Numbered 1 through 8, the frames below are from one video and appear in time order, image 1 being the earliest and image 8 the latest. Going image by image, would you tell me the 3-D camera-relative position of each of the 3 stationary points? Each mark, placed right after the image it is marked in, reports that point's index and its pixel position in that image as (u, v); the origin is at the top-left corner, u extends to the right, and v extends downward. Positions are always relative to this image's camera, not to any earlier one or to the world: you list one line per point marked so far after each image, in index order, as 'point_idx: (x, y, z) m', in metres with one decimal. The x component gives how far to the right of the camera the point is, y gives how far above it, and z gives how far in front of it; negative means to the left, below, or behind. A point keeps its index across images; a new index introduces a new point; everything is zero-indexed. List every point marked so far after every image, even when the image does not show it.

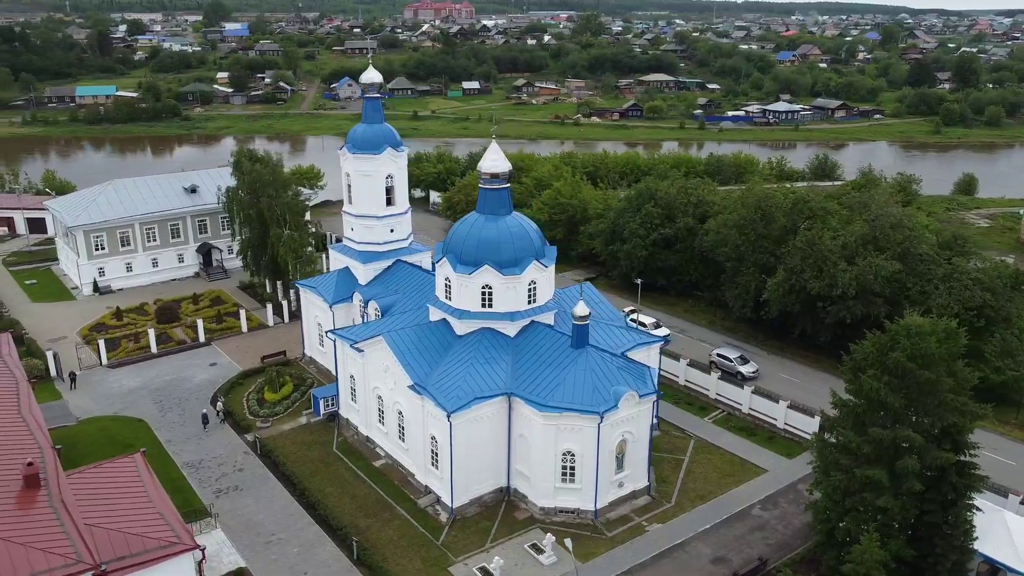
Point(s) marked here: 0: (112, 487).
0: (-9.4, -4.6, +19.2) m
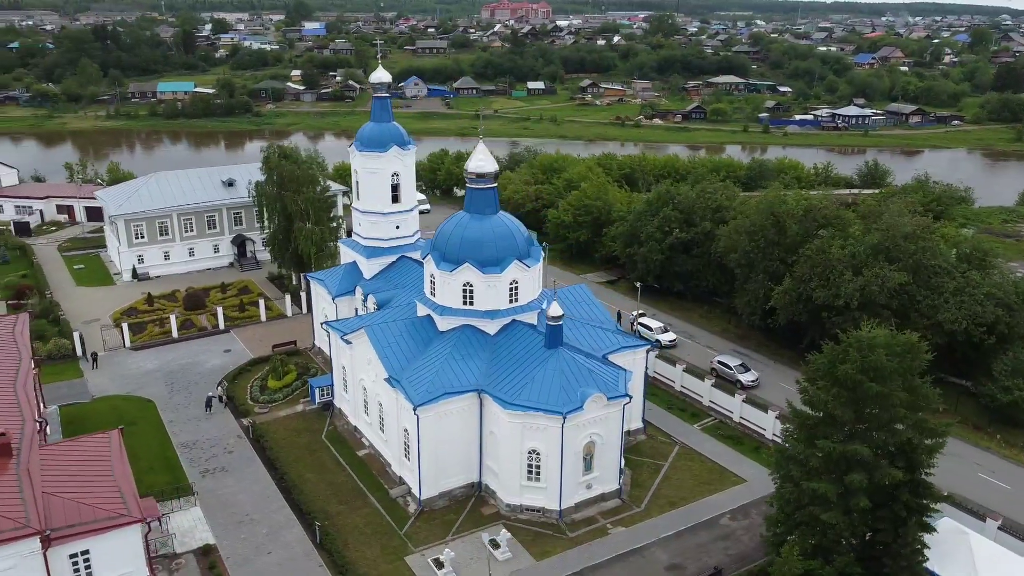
0: (-10.9, -4.3, +20.4) m
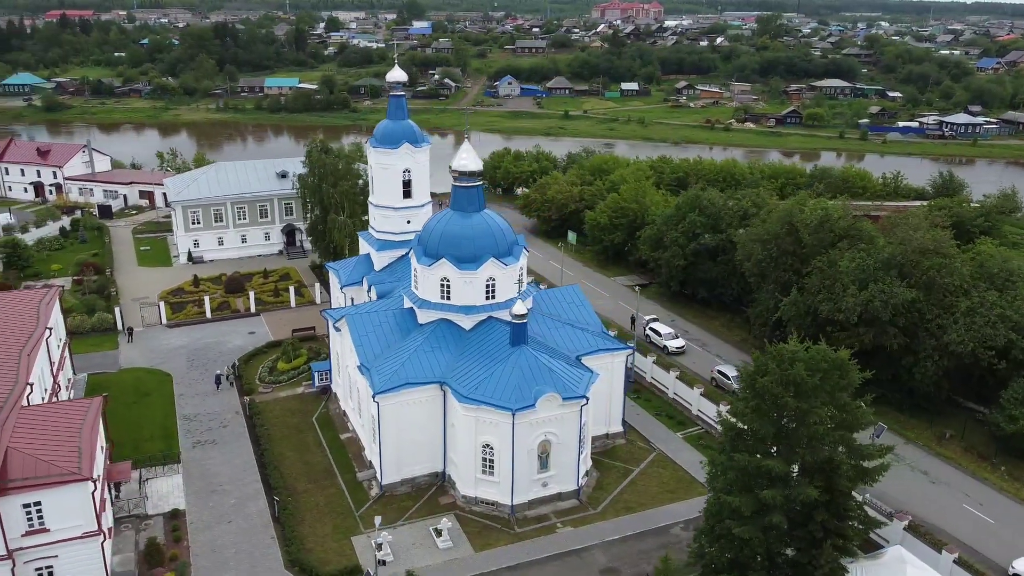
0: (-12.6, -3.6, +22.4) m
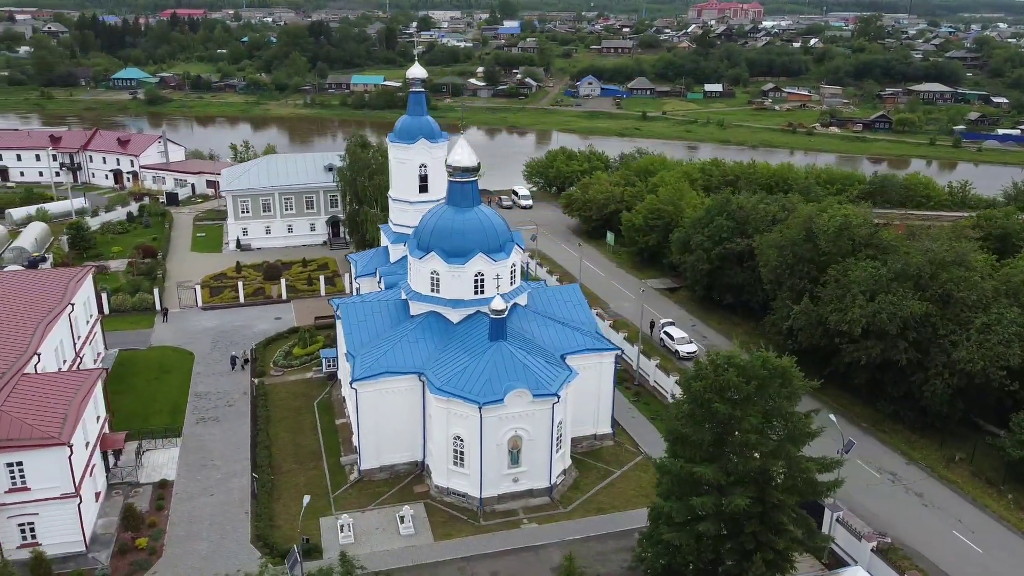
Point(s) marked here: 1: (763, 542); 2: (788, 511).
0: (-13.7, -2.9, +24.1) m
1: (+5.6, -5.6, +17.9) m
2: (+6.2, -5.0, +18.0) m
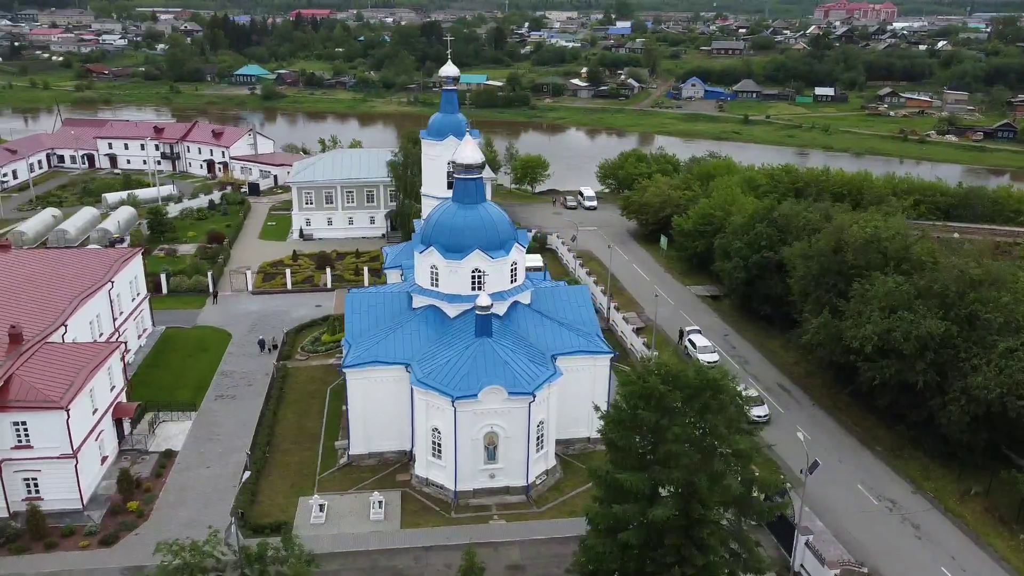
0: (-14.3, -2.2, +26.2) m
1: (+3.7, -5.8, +17.4) m
2: (+4.3, -5.2, +17.4) m
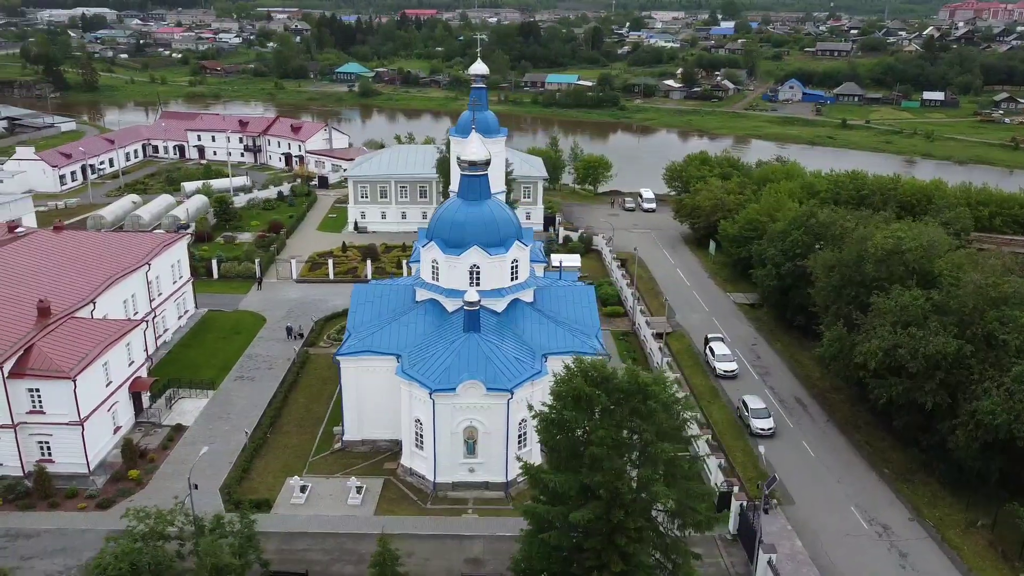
0: (-14.7, -1.5, +28.1) m
1: (+2.0, -5.8, +17.1) m
2: (+2.6, -5.2, +17.1) m
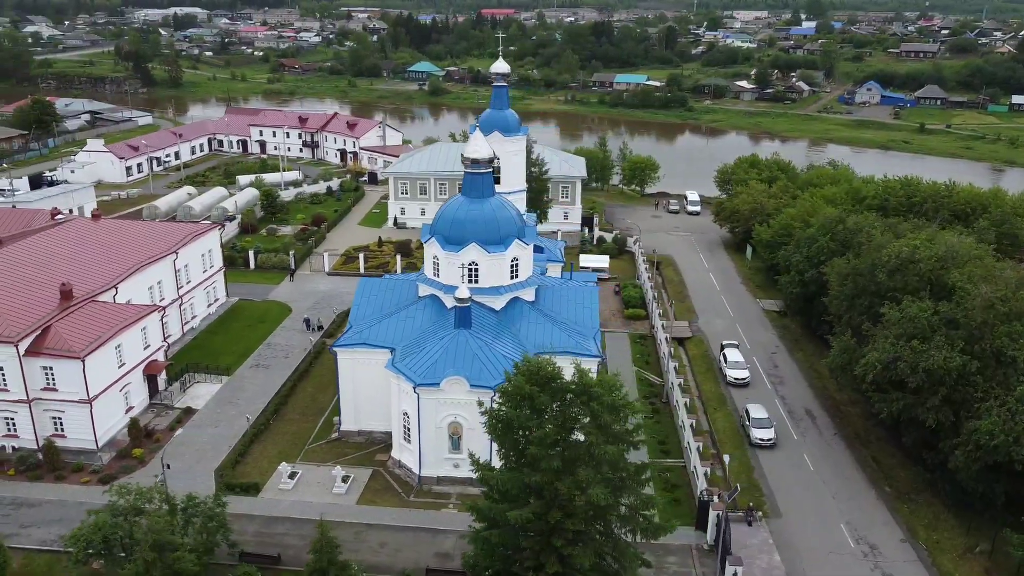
0: (-14.8, -1.0, +29.5) m
1: (+0.7, -5.8, +17.0) m
2: (+1.3, -5.2, +16.9) m
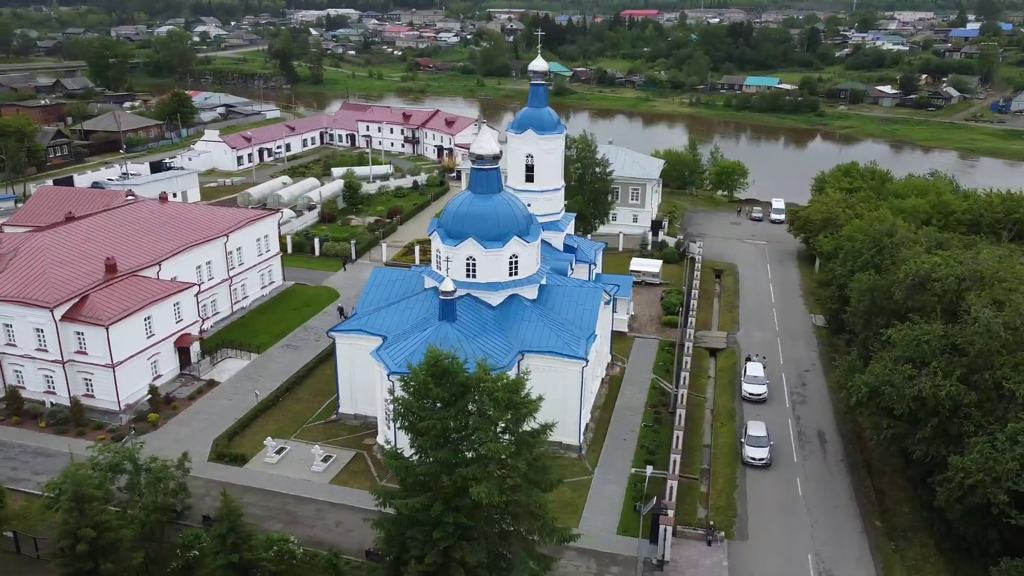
0: (-14.6, 0.0, +32.0) m
1: (-1.8, -5.6, +17.1) m
2: (-1.2, -5.1, +16.9) m
